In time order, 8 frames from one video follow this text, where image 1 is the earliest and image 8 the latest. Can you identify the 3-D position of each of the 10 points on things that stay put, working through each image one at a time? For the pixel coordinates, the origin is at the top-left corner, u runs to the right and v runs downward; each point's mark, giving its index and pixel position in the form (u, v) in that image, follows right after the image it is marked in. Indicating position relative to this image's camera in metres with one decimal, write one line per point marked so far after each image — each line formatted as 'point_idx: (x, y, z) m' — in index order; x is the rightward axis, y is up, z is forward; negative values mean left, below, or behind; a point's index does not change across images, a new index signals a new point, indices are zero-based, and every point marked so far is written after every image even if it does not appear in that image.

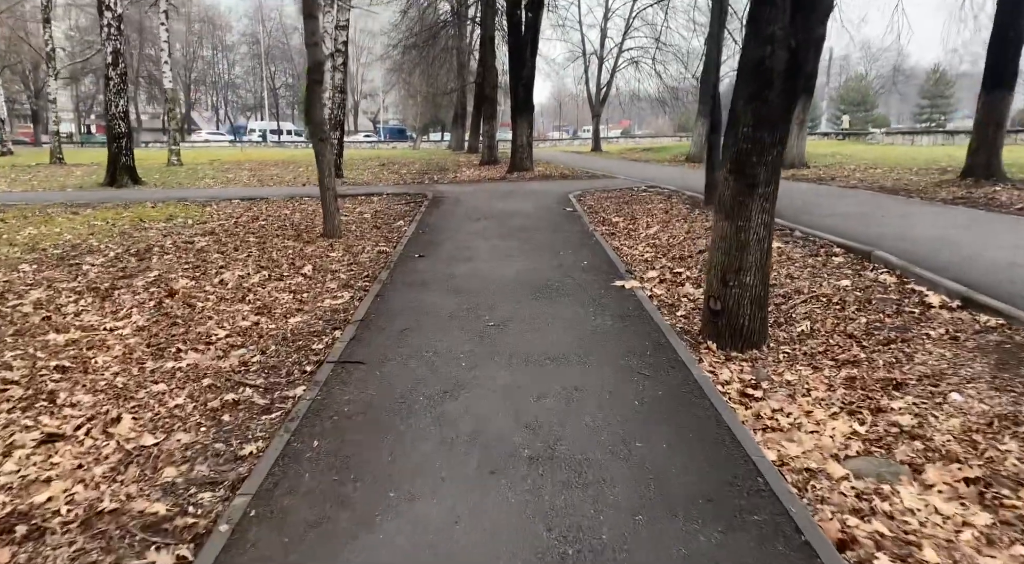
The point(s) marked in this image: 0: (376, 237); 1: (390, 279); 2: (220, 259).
0: (-2.1, +0.7, +10.2) m
1: (-1.5, 0.0, +7.8) m
2: (-4.0, +0.3, +9.1) m
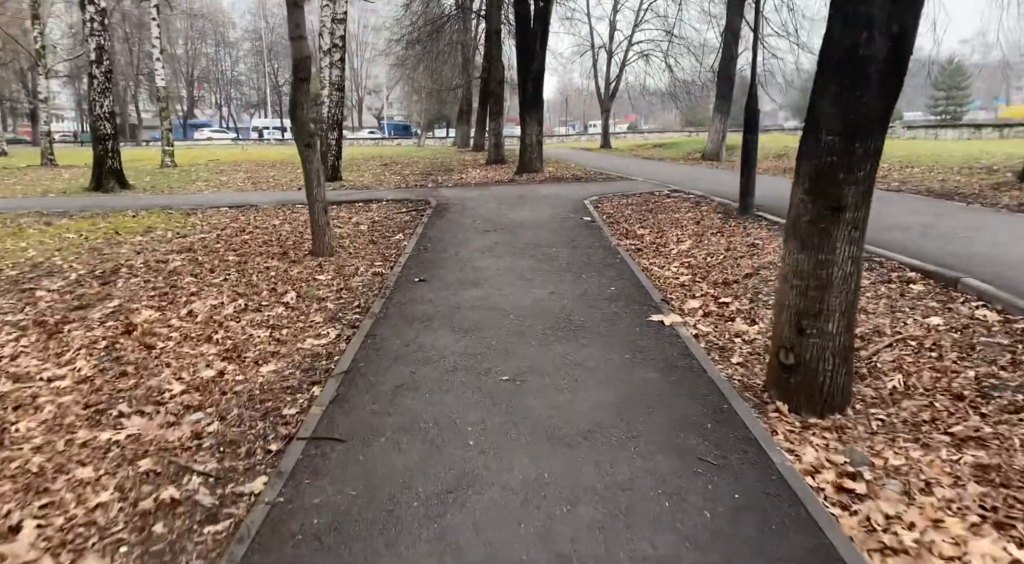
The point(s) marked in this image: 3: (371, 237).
0: (-1.9, +0.4, +9.1) m
1: (-1.3, -0.3, +6.6) m
2: (-3.9, 0.0, +8.0) m
3: (-2.2, +0.7, +10.0) m
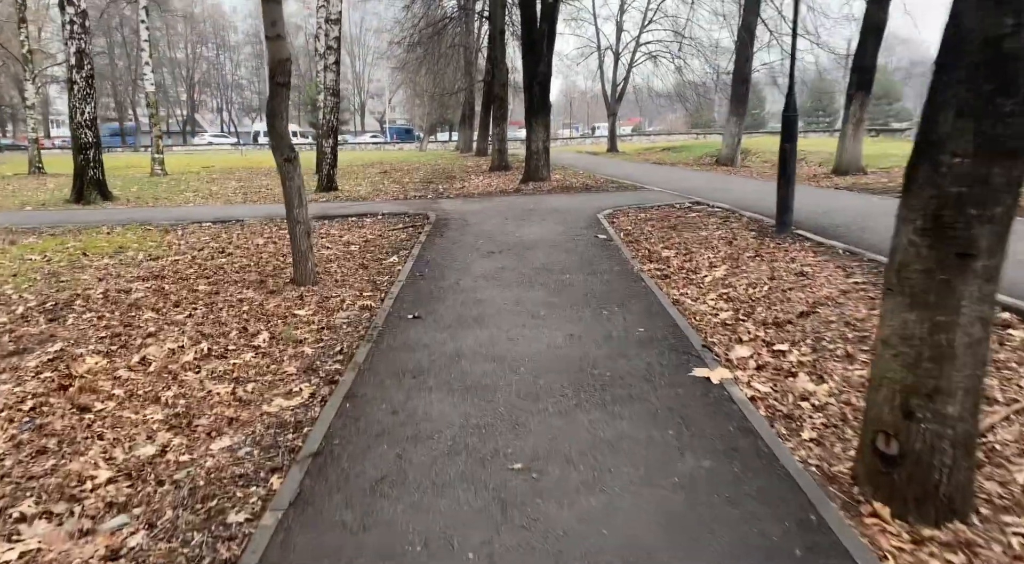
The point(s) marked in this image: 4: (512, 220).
0: (-1.8, 0.0, +8.0) m
1: (-1.2, -0.7, +5.5) m
2: (-3.8, -0.4, +6.9) m
3: (-2.1, +0.3, +9.0) m
4: (0.0, +1.1, +11.4) m
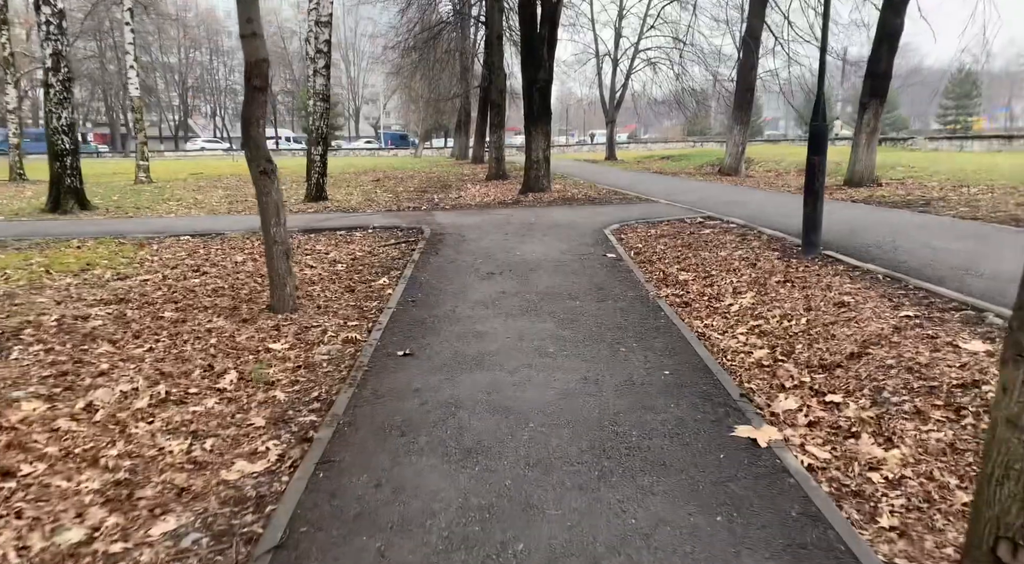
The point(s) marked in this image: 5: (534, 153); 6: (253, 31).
0: (-1.8, -0.3, +7.2) m
1: (-1.2, -0.9, +4.7) m
2: (-3.7, -0.7, +6.1) m
3: (-2.0, 0.0, +8.2) m
4: (0.0, +0.8, +10.6) m
5: (+0.6, +3.2, +16.5) m
6: (-2.6, +2.5, +6.5) m
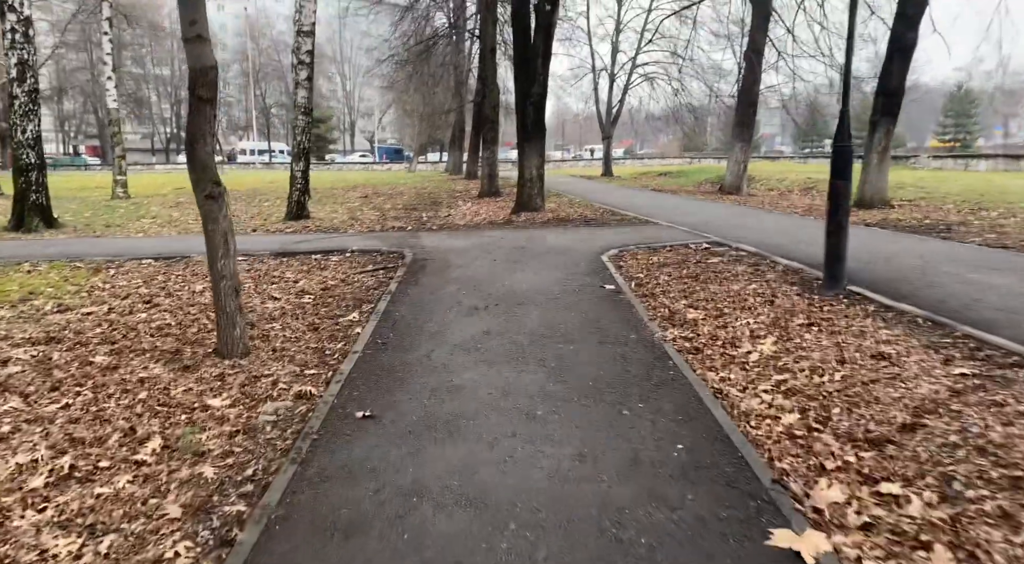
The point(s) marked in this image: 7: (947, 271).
0: (-1.9, -0.7, +6.2) m
1: (-1.3, -1.3, +3.8) m
2: (-3.9, -1.0, +5.1) m
3: (-2.2, -0.4, +7.2) m
4: (-0.2, +0.3, +9.7) m
5: (+0.4, +2.6, +15.6) m
6: (-2.7, +2.1, +5.7) m
7: (+5.1, +0.1, +7.7) m
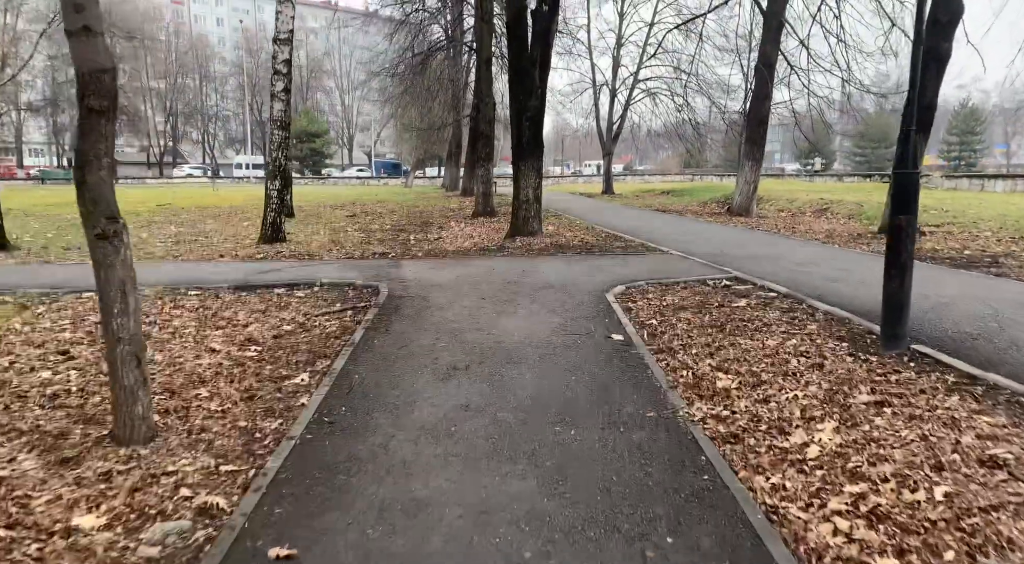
0: (-2.1, -1.1, +4.8) m
1: (-1.4, -1.7, +2.4) m
2: (-4.0, -1.4, +3.7) m
3: (-2.3, -0.9, +5.8) m
4: (-0.3, -0.2, +8.4) m
5: (+0.2, +2.0, +14.3) m
6: (-2.8, +1.7, +4.3) m
7: (+5.0, -0.4, +6.4) m
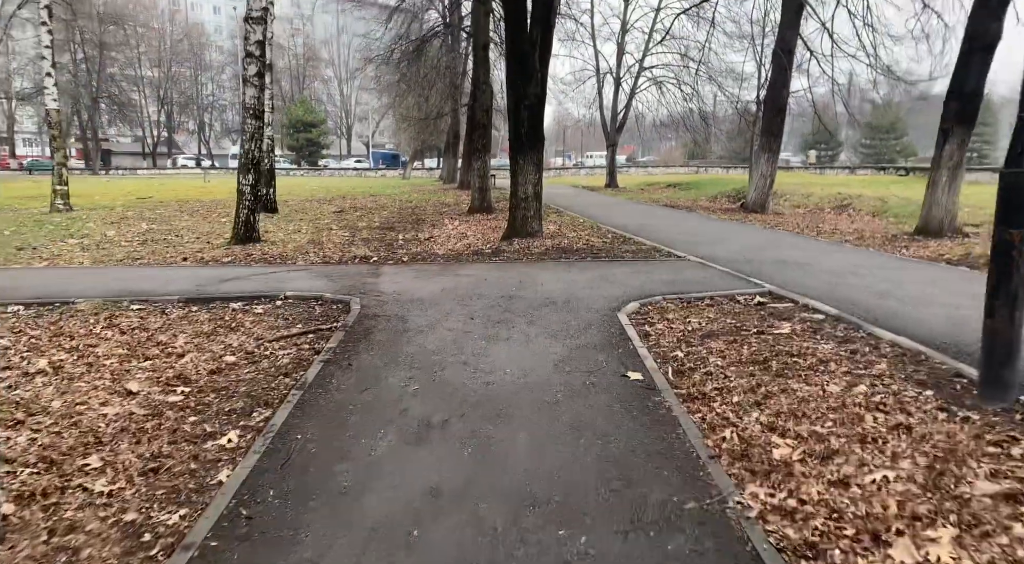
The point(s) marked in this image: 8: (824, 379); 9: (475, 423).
0: (-2.1, -1.4, +3.5) m
1: (-1.5, -1.9, +1.0) m
2: (-4.1, -1.7, +2.4) m
3: (-2.4, -1.1, +4.5) m
4: (-0.3, -0.4, +7.0) m
5: (+0.2, +1.9, +12.9) m
6: (-2.9, +1.5, +3.0) m
7: (+4.9, -0.6, +5.0) m
8: (+2.4, -0.7, +5.1) m
9: (-0.3, -1.0, +4.6) m
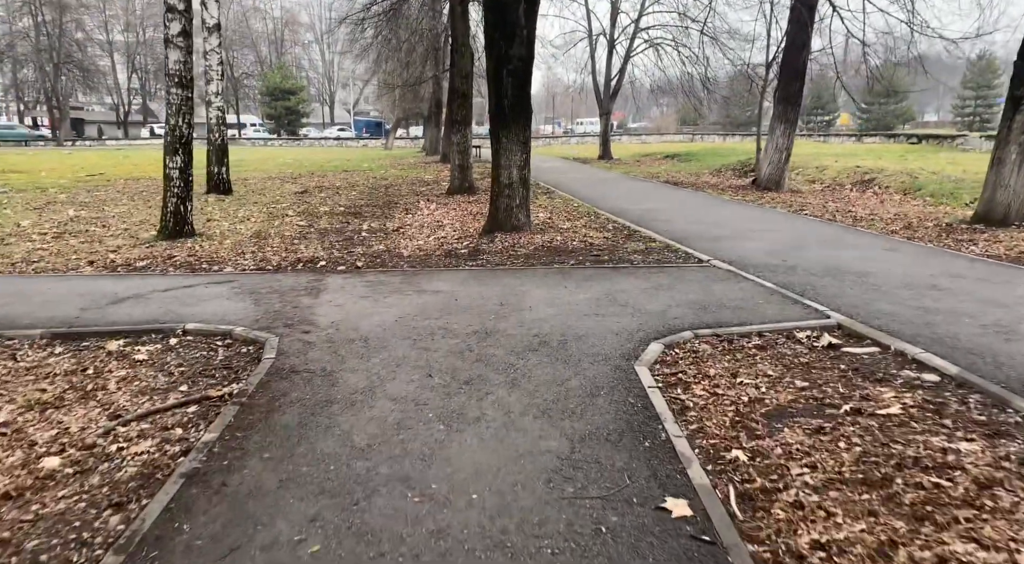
0: (-2.3, -1.9, +1.4) m
1: (-1.6, -2.6, -1.0) m
2: (-4.2, -2.3, +0.3) m
3: (-2.5, -1.6, +2.4) m
4: (-0.5, -0.8, +4.9) m
5: (-0.1, +1.8, +10.7) m
6: (-3.0, +0.9, +0.7) m
7: (+4.8, -1.0, +3.0) m
8: (+2.3, -1.1, +3.0) m
9: (-0.4, -1.4, +2.5) m
